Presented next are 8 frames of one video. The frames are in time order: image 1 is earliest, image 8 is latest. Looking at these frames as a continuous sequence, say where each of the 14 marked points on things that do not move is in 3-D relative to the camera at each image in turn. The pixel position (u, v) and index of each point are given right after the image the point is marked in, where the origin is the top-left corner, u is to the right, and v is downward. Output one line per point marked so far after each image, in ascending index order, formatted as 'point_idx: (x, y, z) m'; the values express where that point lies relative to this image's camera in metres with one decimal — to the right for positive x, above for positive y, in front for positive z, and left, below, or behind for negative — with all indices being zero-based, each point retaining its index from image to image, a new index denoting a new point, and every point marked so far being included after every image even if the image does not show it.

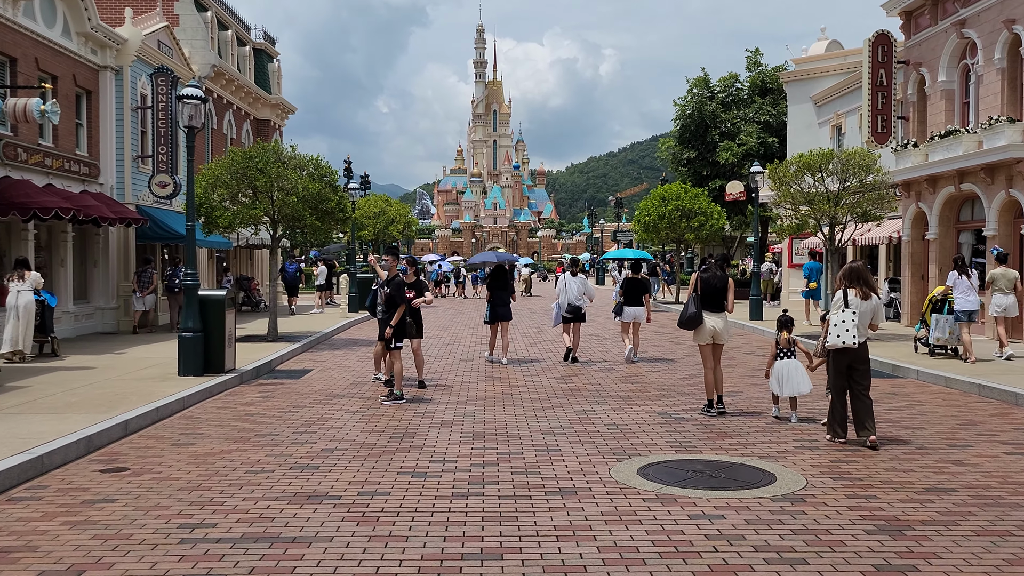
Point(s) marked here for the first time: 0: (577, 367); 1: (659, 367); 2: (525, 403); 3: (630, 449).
0: (+1.0, -1.2, +14.1) m
1: (+2.3, -1.3, +14.1) m
2: (+0.1, -1.4, +10.4) m
3: (+1.0, -1.4, +7.7) m
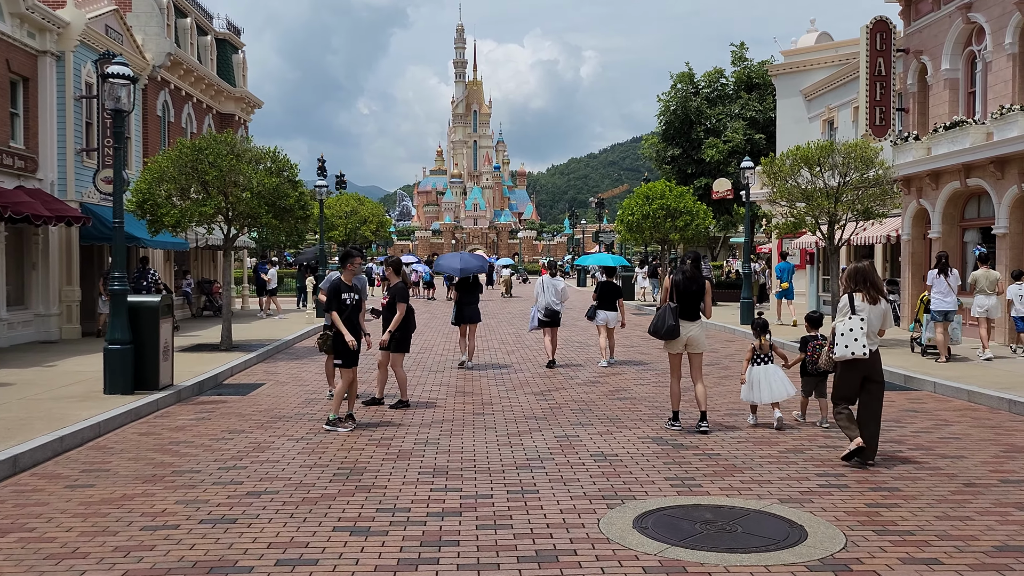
0: (+0.7, -1.3, +12.7) m
1: (+1.9, -1.3, +12.7) m
2: (-0.2, -1.4, +9.0) m
3: (+0.8, -1.5, +6.4) m
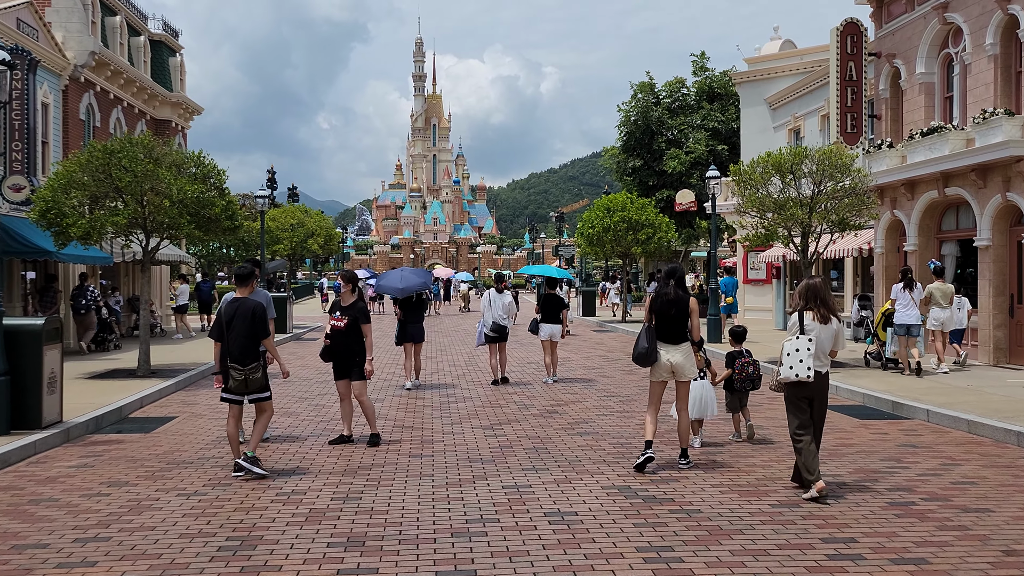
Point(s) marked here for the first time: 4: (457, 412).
0: (0.0, -1.5, +11.3) m
1: (+1.3, -1.5, +11.4) m
2: (-0.7, -1.6, +7.6) m
3: (+0.4, -1.6, +5.0) m
4: (-0.7, -1.5, +11.1) m
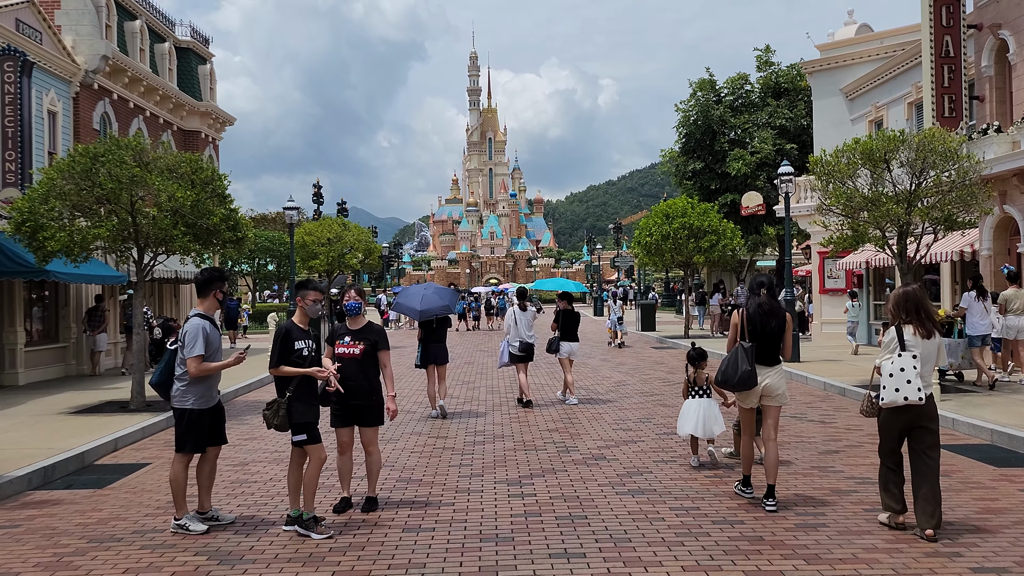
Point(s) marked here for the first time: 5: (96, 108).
0: (+0.4, -1.7, +9.2) m
1: (+1.7, -1.7, +9.2) m
2: (-0.5, -1.7, +5.5) m
3: (+0.4, -1.6, +2.9) m
4: (-0.3, -1.7, +9.0) m
5: (-9.1, +3.9, +19.4) m
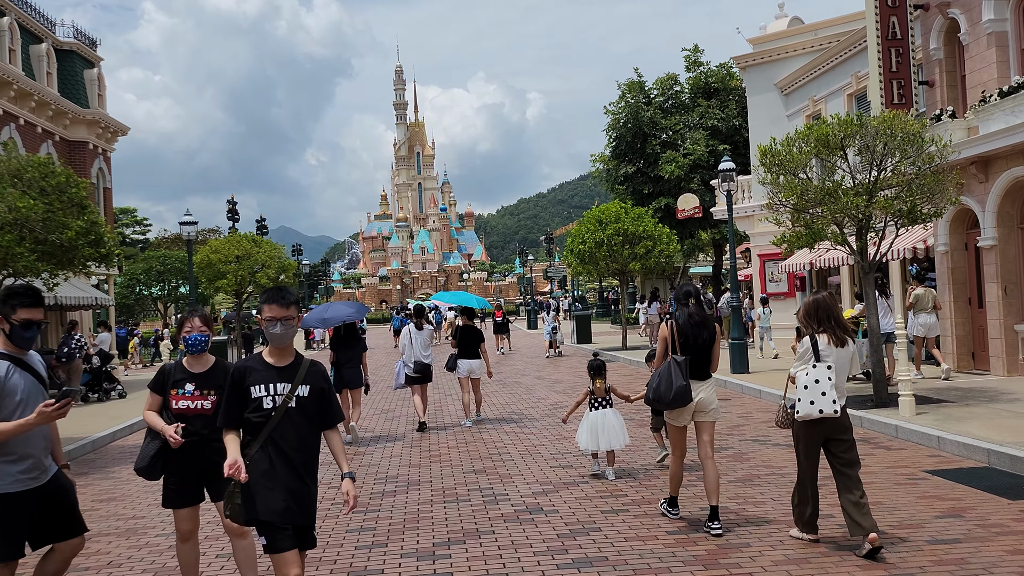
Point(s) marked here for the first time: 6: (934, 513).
0: (-0.3, -1.8, +7.5) m
1: (+0.9, -1.8, +7.6) m
2: (-1.0, -1.8, +3.8) m
3: (+0.1, -1.7, +1.2) m
4: (-1.0, -1.9, +7.2) m
5: (-10.7, +3.3, +17.0) m
6: (+3.2, -1.7, +6.6) m
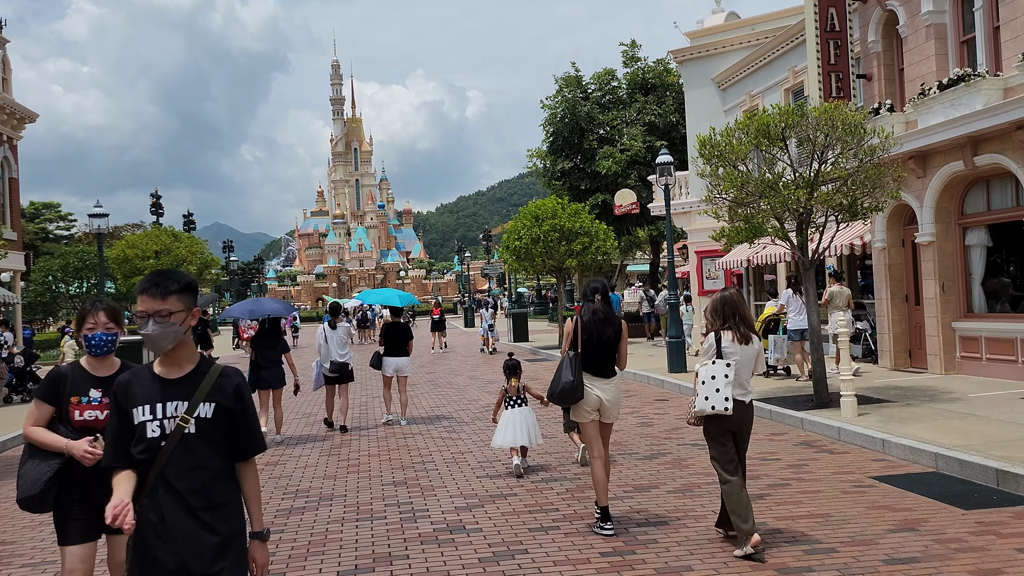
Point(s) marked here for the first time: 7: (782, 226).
0: (-0.9, -1.8, +6.8) m
1: (+0.3, -1.7, +7.0) m
2: (-1.3, -1.8, +3.0) m
3: (-0.1, -1.6, +0.5) m
4: (-1.6, -1.8, +6.5) m
5: (-11.9, +3.4, +15.6) m
6: (+2.6, -1.6, +6.1) m
7: (+3.5, +0.8, +11.4) m
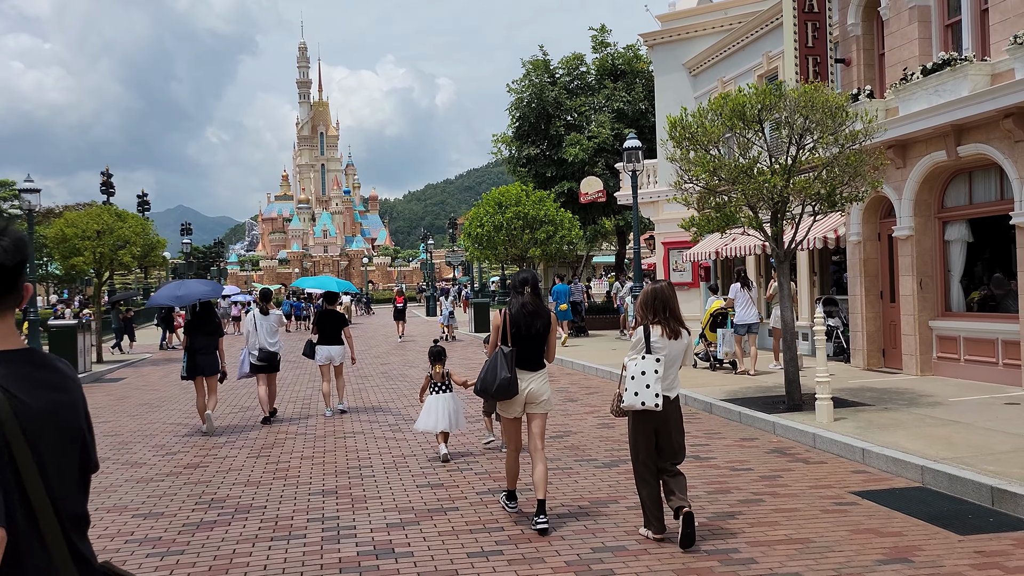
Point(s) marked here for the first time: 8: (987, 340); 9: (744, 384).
0: (-1.4, -1.7, +5.9) m
1: (-0.1, -1.6, +6.1) m
2: (-1.6, -1.7, +2.1) m
3: (-0.2, -1.6, -0.4) m
4: (-2.0, -1.7, +5.6) m
5: (-12.6, +3.8, +14.2) m
6: (+2.2, -1.6, +5.4) m
7: (+2.9, +0.9, +10.7) m
8: (+6.2, -0.7, +11.6) m
9: (+3.3, -1.3, +12.4) m
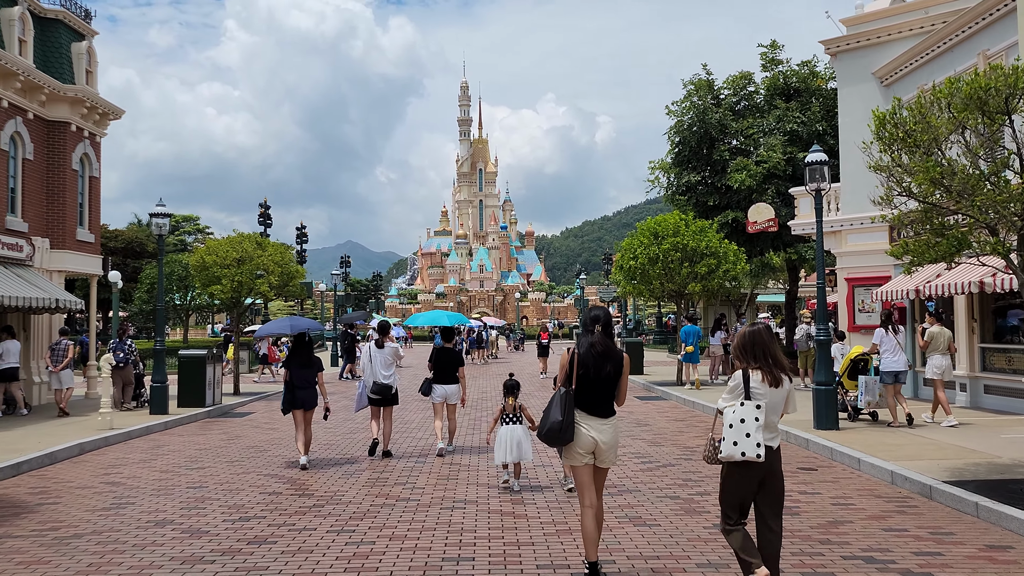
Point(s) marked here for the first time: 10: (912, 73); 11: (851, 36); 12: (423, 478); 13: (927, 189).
0: (-0.7, -1.8, +3.9) m
1: (+0.5, -1.8, +4.0) m
2: (-1.6, -1.7, +0.3) m
3: (-0.7, -1.5, -2.4) m
4: (-1.4, -1.8, +3.7) m
5: (-10.2, +3.5, +14.3) m
6: (+2.7, -1.8, +2.8) m
7: (+4.4, +0.4, +8.0) m
8: (+7.7, -1.2, +8.3) m
9: (+5.0, -1.8, +9.6) m
10: (+7.9, +4.3, +17.5) m
11: (+7.4, +5.4, +19.3) m
12: (-1.0, -2.2, +9.9) m
13: (+3.8, +0.9, +8.2) m
